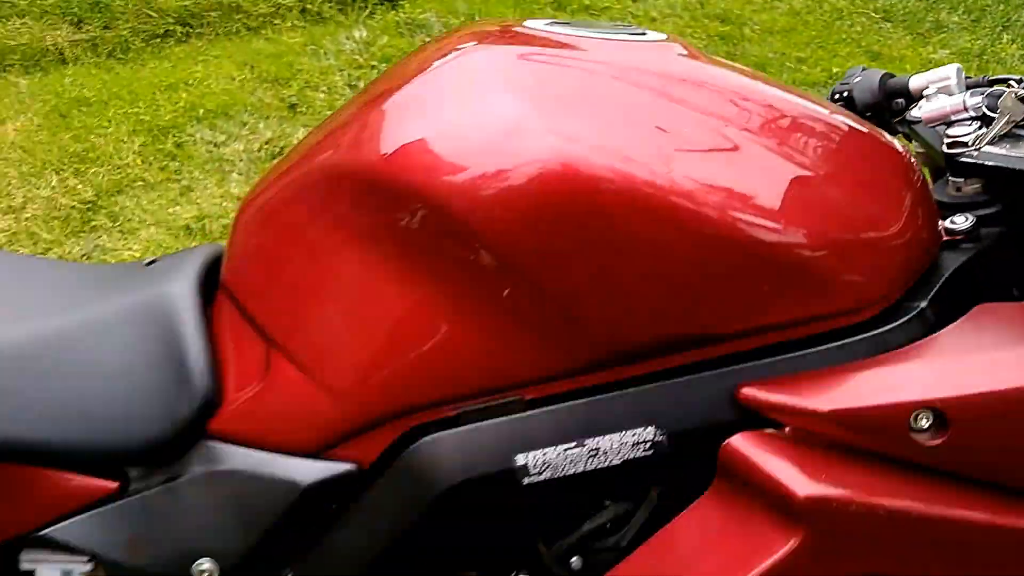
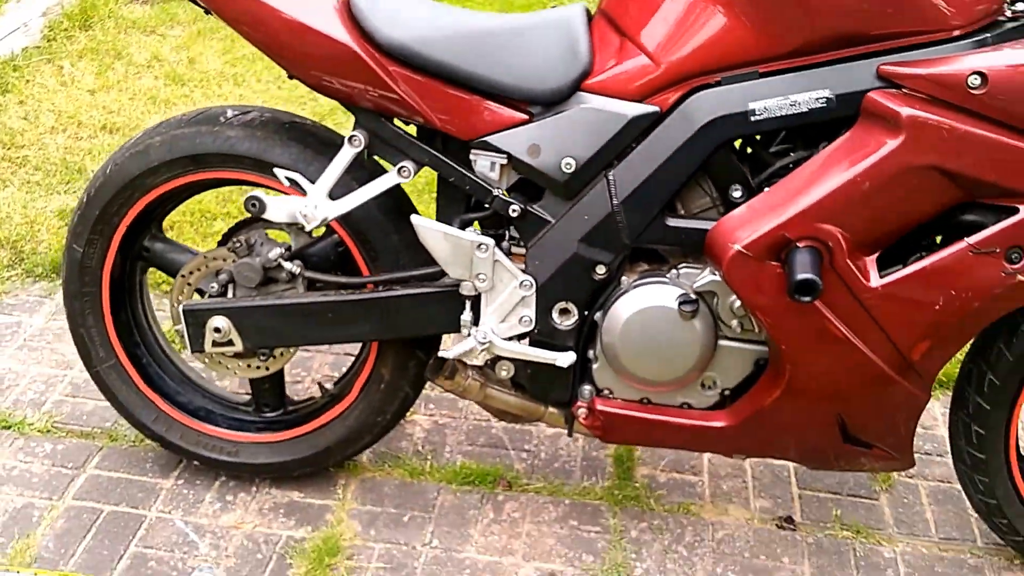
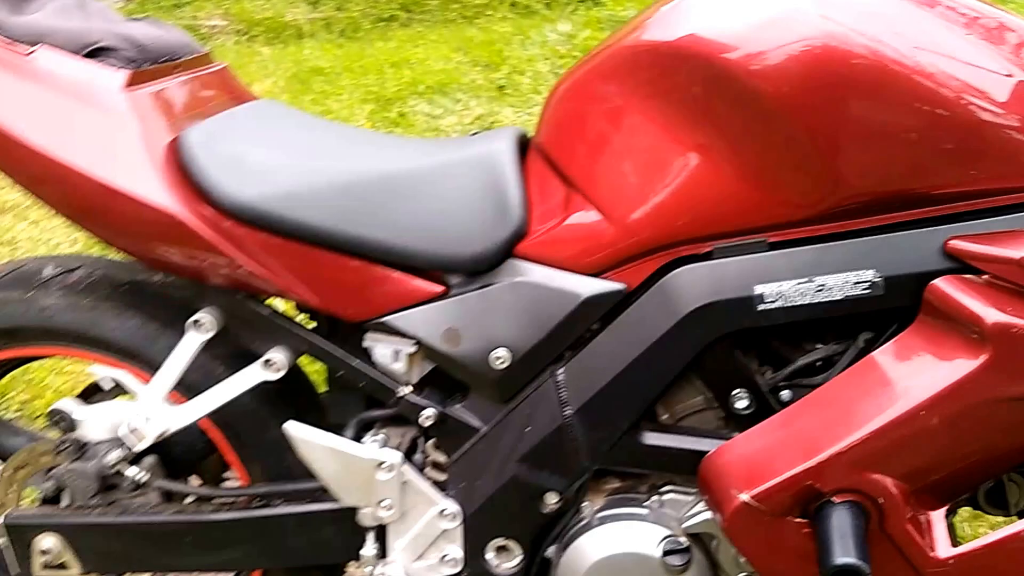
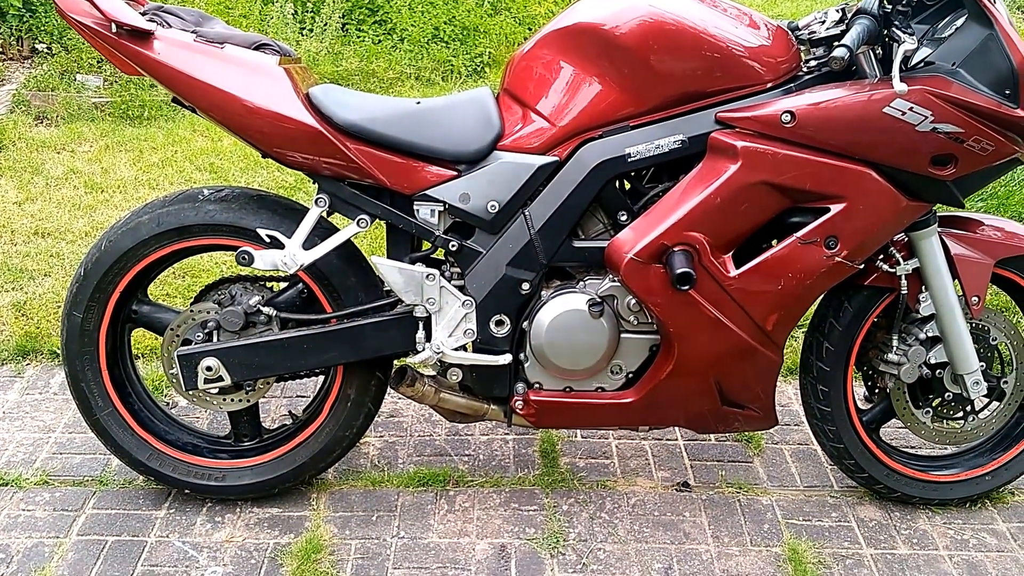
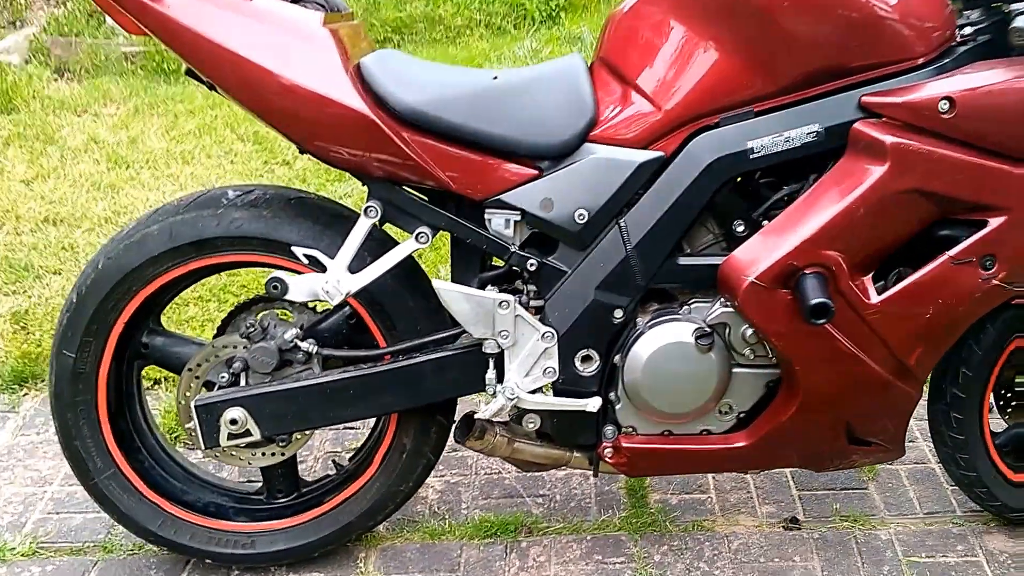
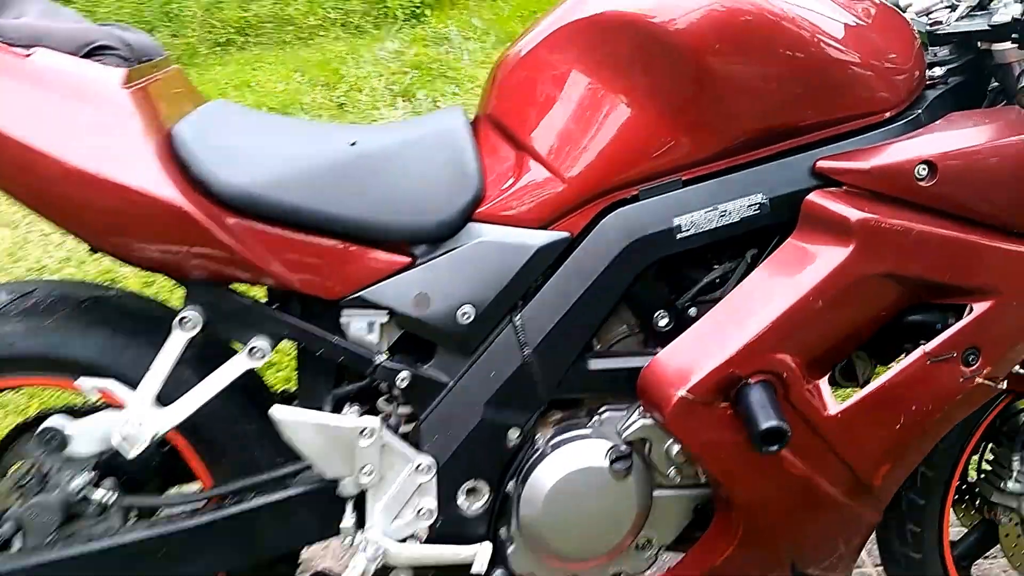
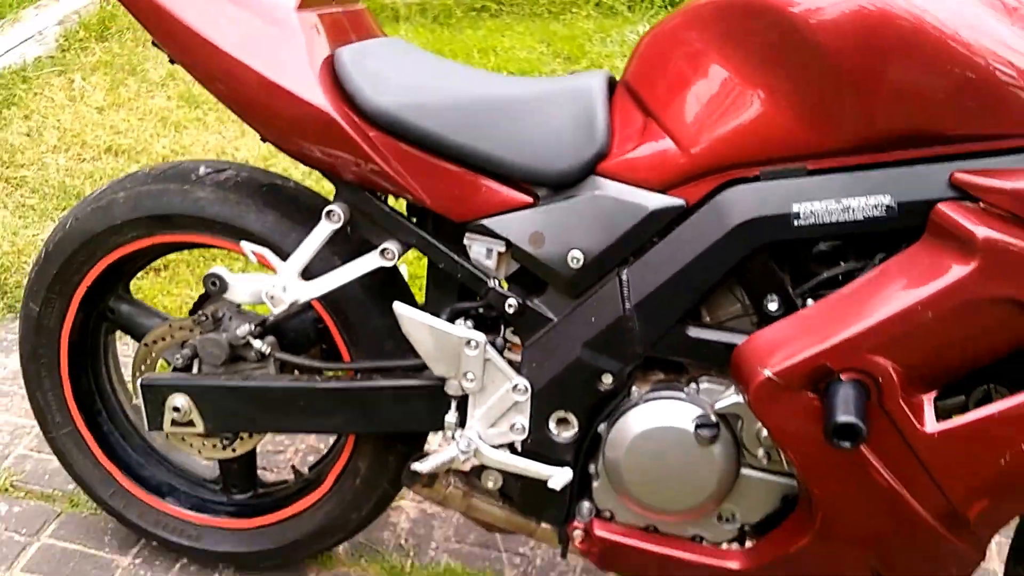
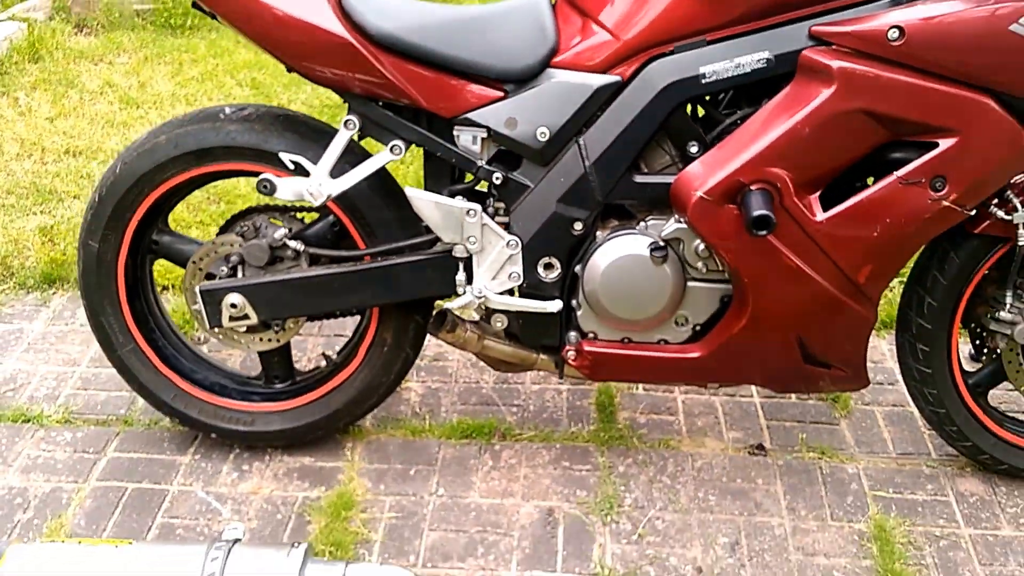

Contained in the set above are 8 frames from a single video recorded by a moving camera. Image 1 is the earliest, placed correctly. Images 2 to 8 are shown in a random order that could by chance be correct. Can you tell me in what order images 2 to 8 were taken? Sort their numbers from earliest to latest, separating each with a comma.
3, 7, 2, 8, 4, 5, 6
